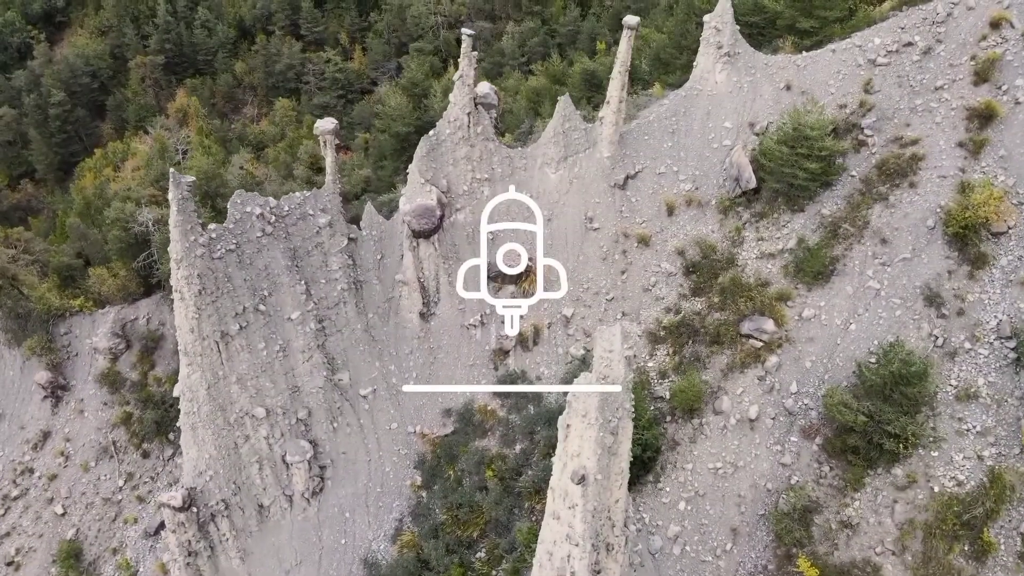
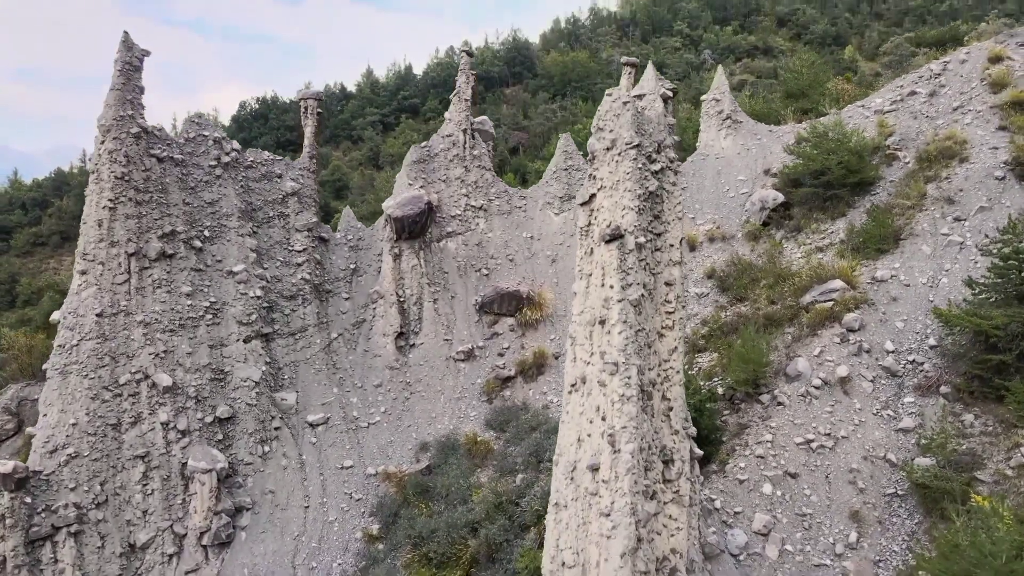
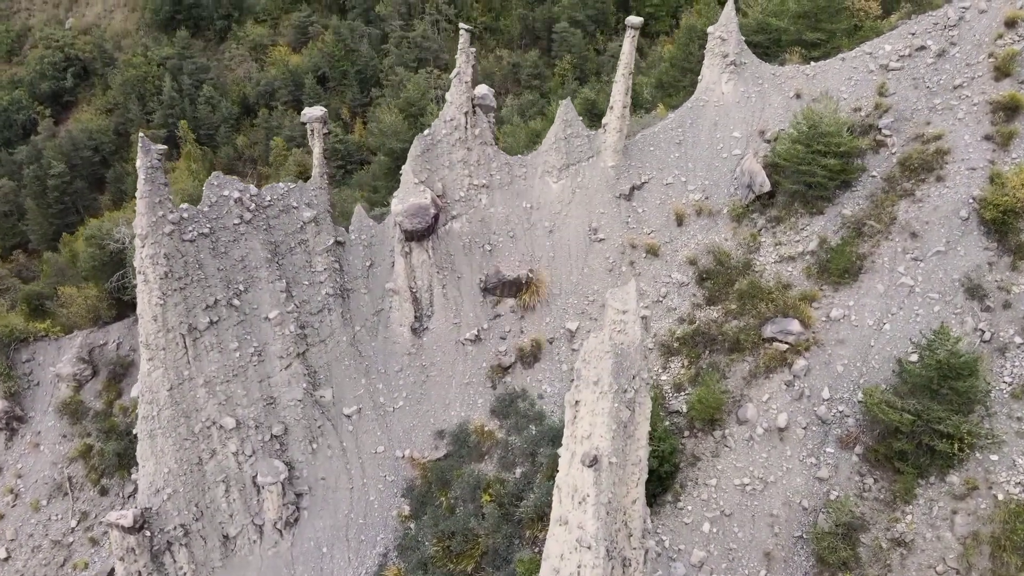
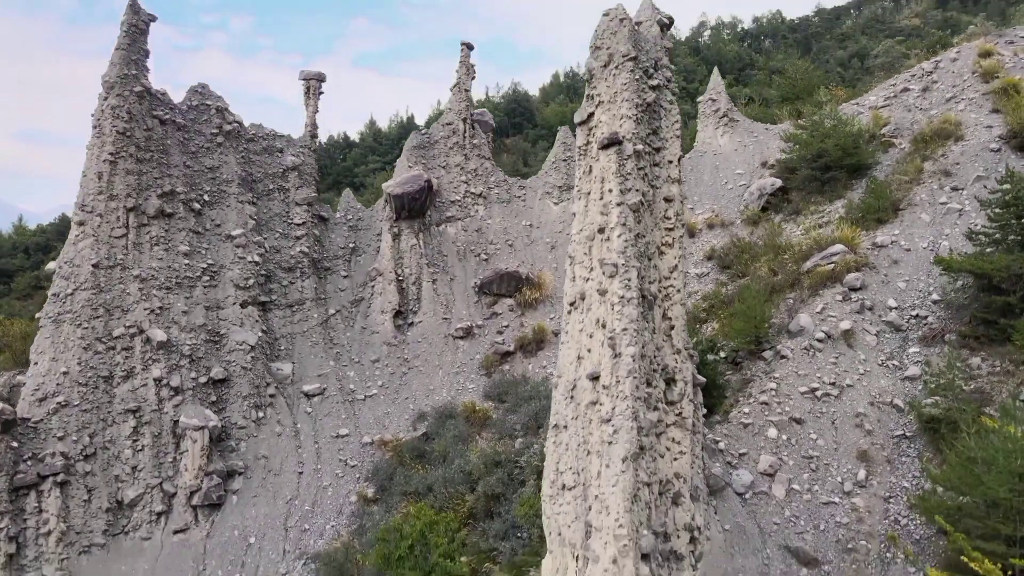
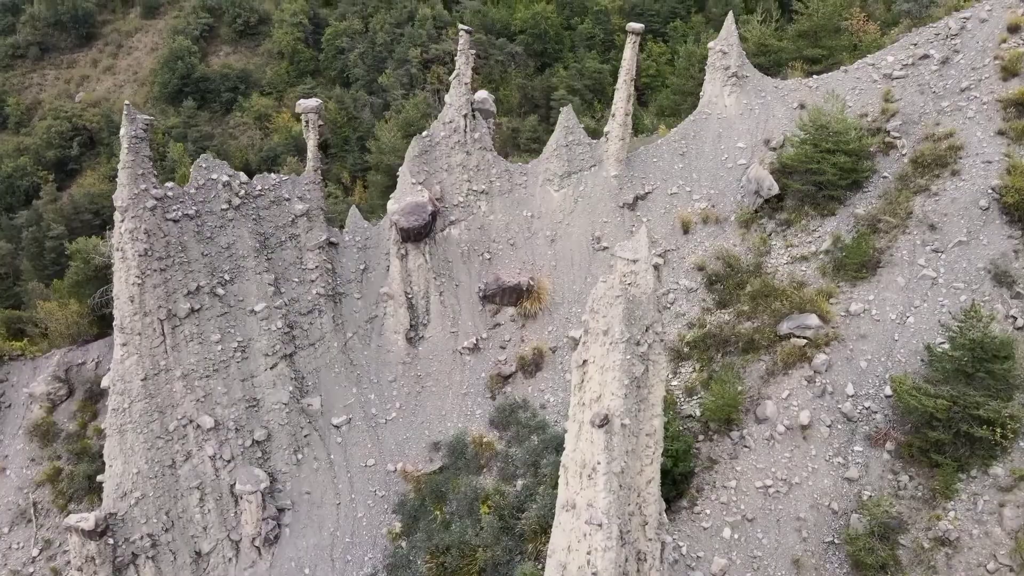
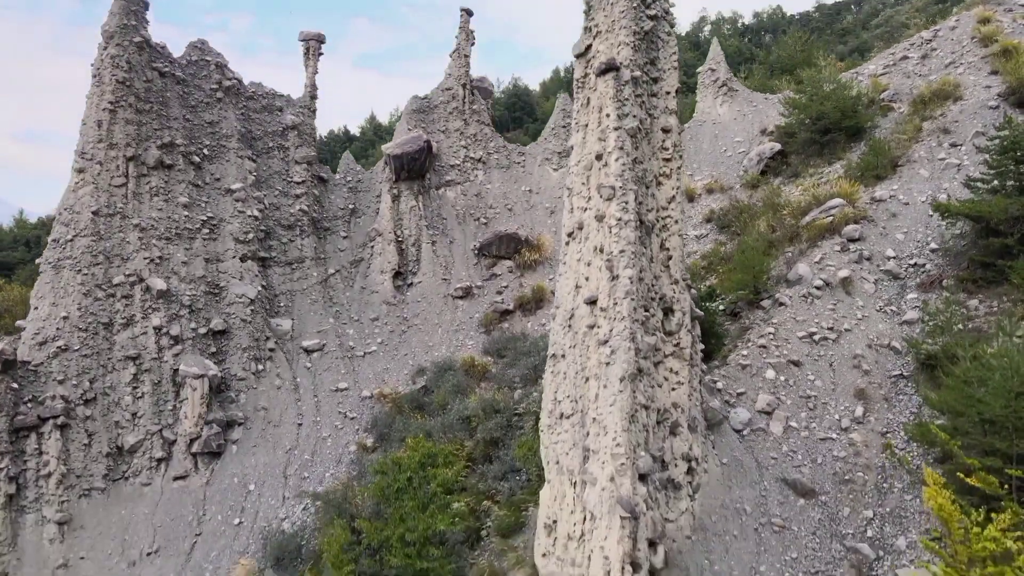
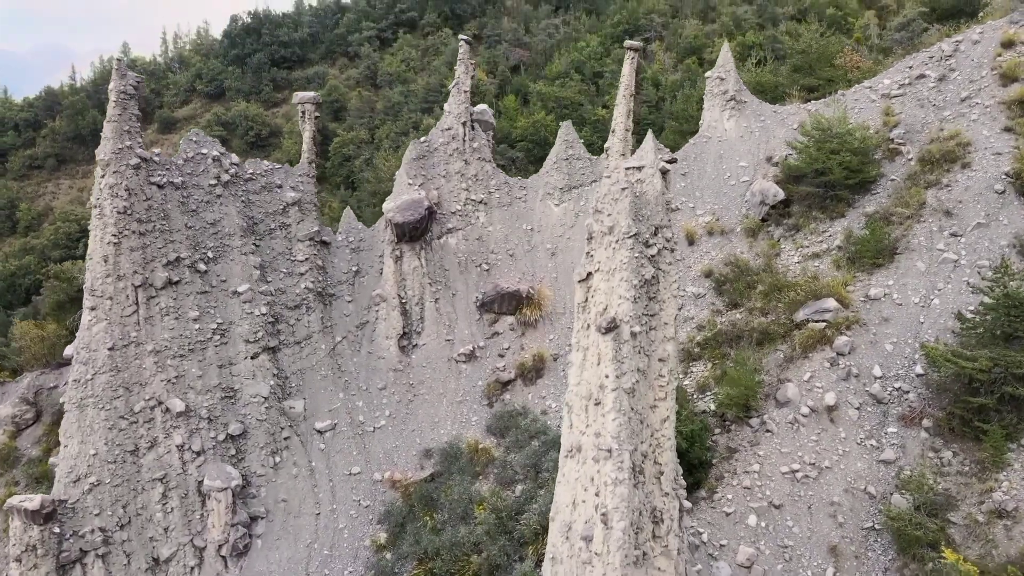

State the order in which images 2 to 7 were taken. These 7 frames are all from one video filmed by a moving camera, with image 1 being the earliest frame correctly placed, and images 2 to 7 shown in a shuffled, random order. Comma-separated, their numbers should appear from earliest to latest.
3, 5, 7, 2, 4, 6
